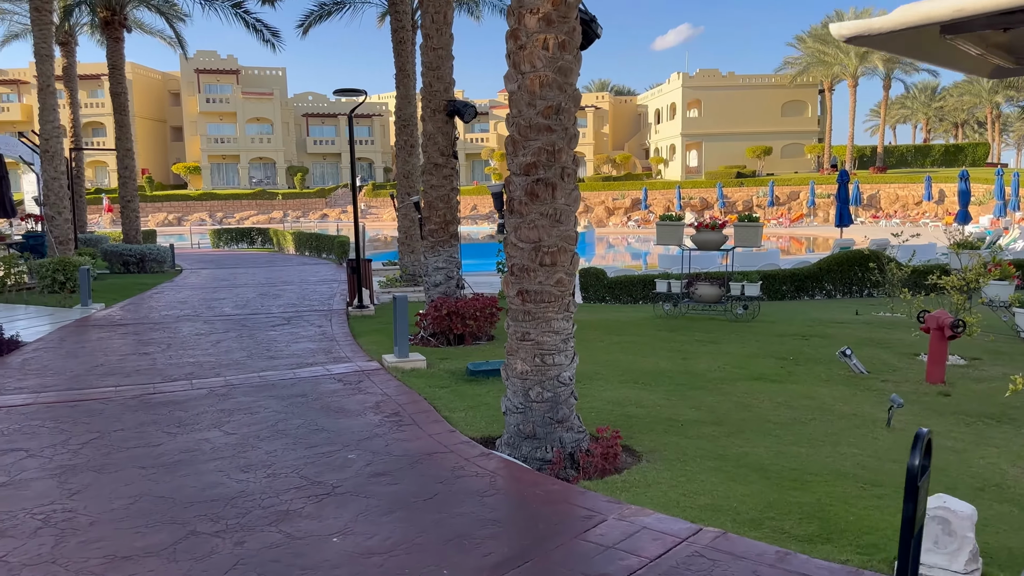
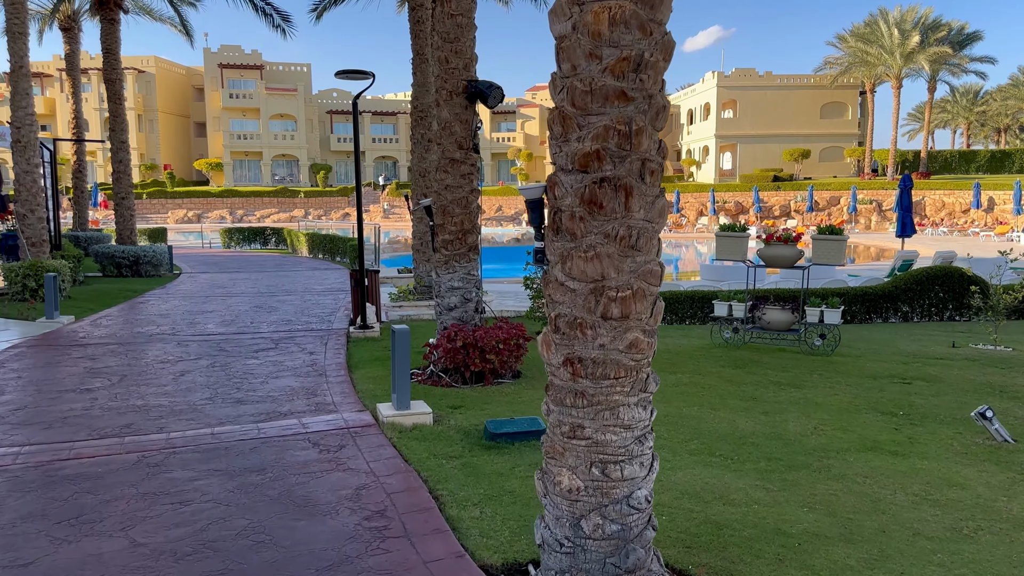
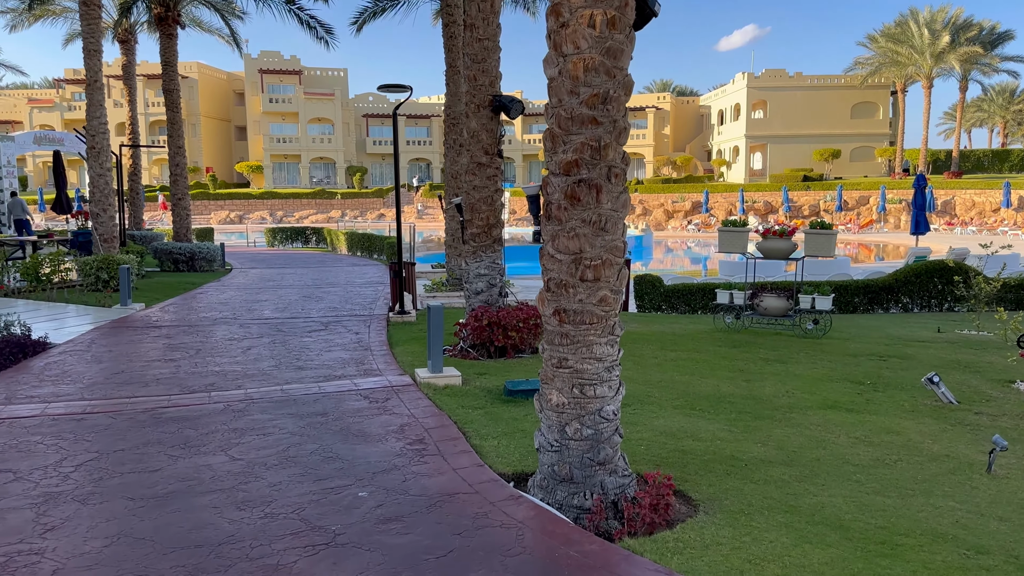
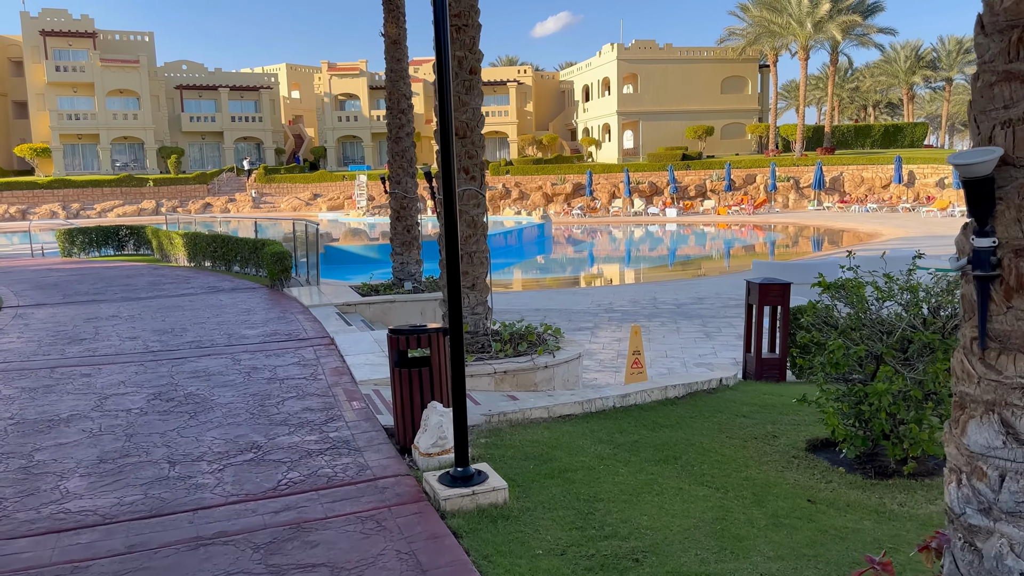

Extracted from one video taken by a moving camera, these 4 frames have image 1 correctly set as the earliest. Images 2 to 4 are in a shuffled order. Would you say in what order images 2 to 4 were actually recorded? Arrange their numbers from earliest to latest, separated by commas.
3, 2, 4
